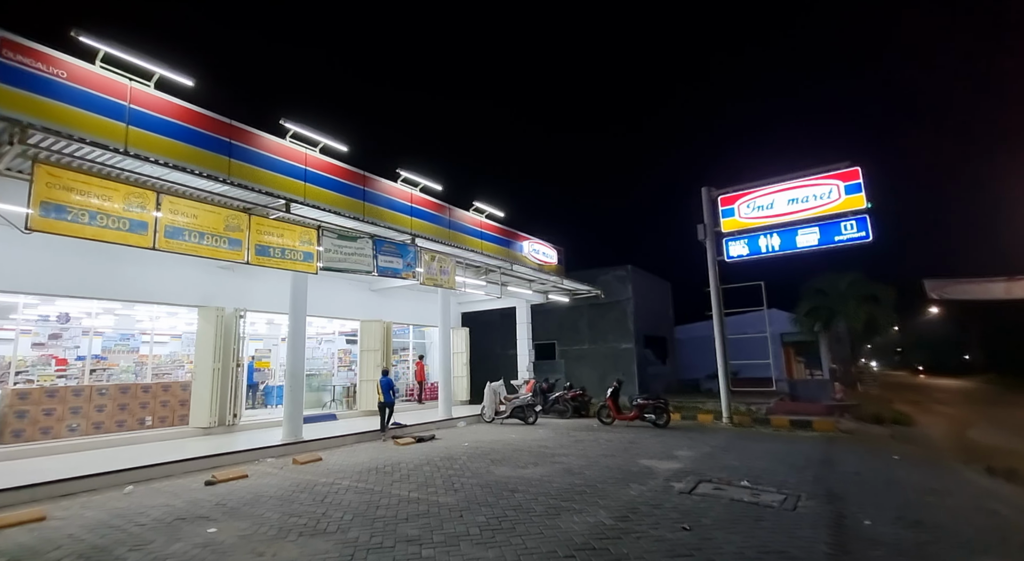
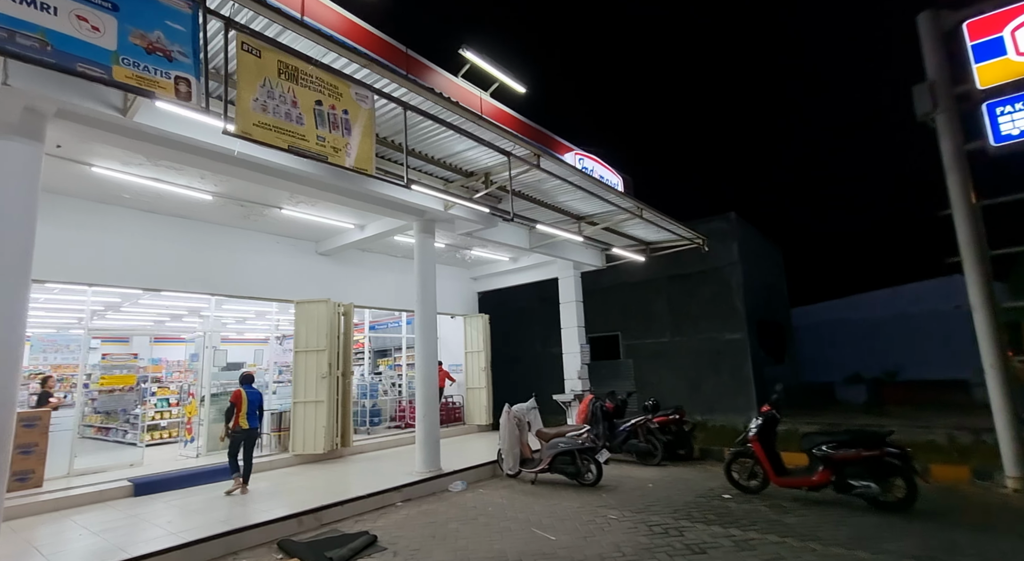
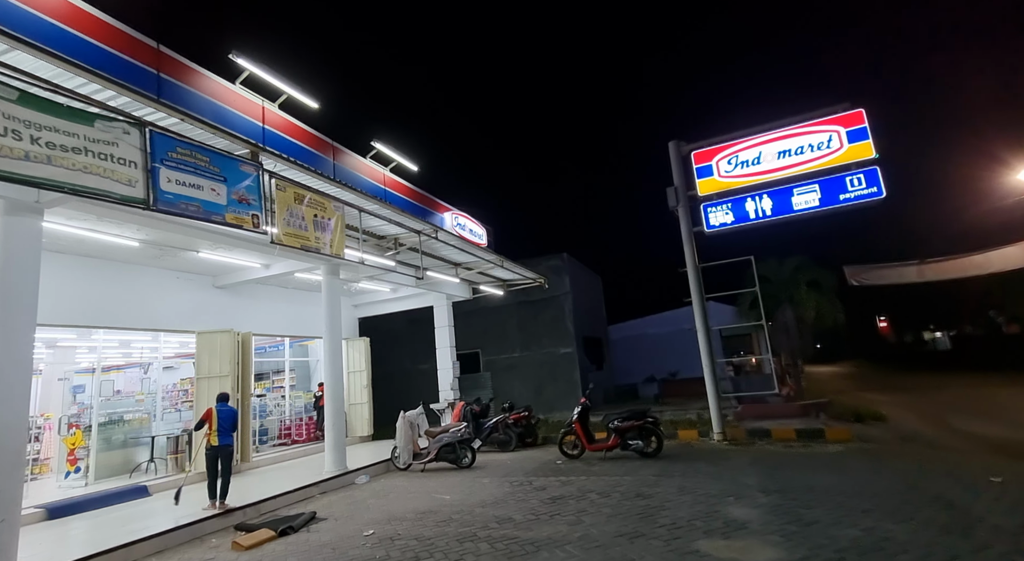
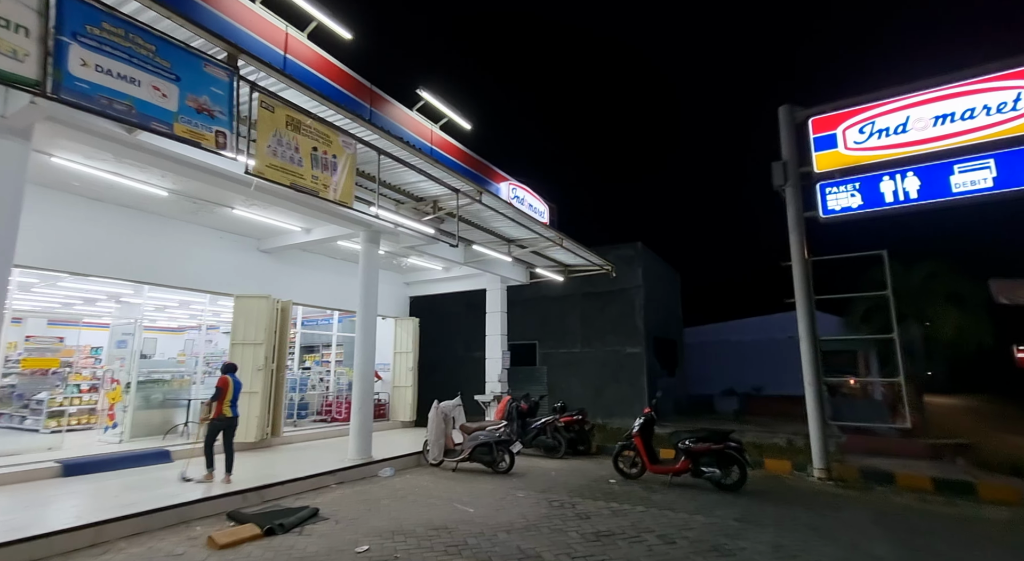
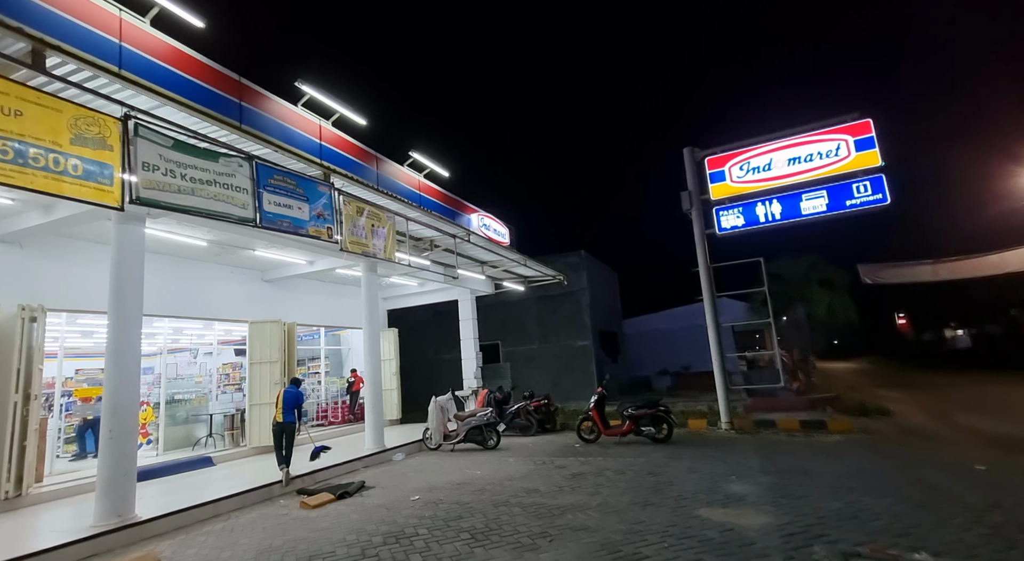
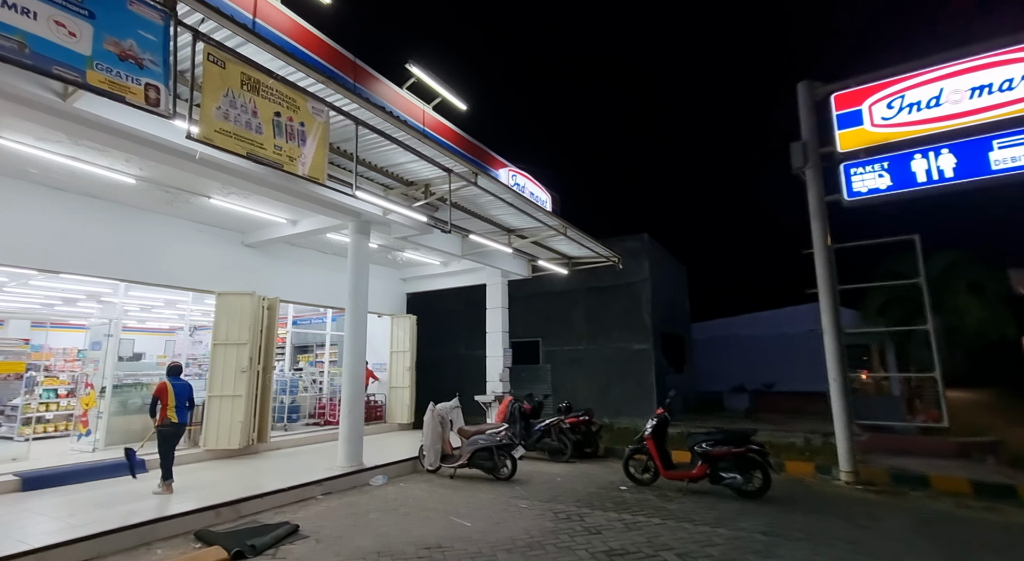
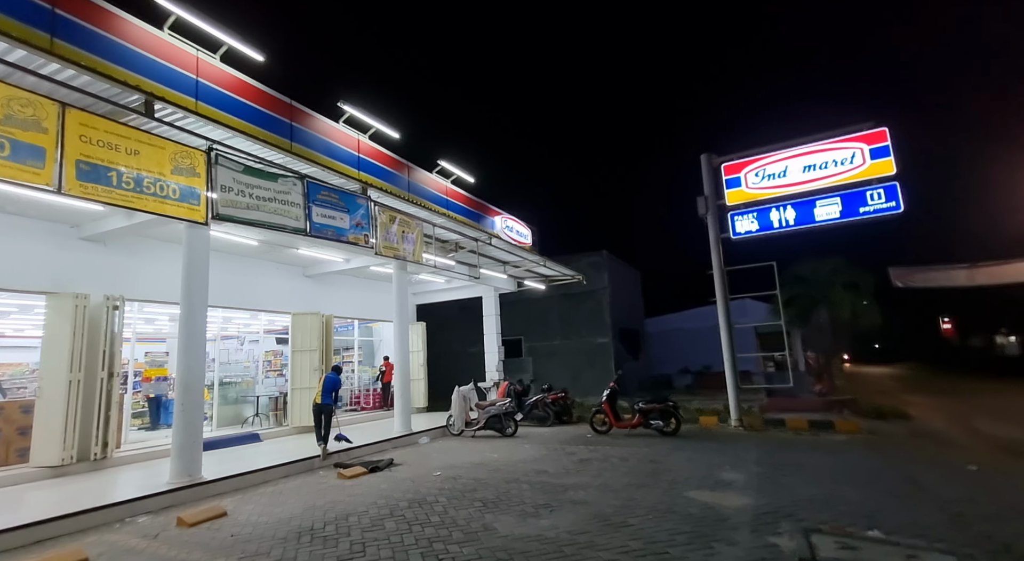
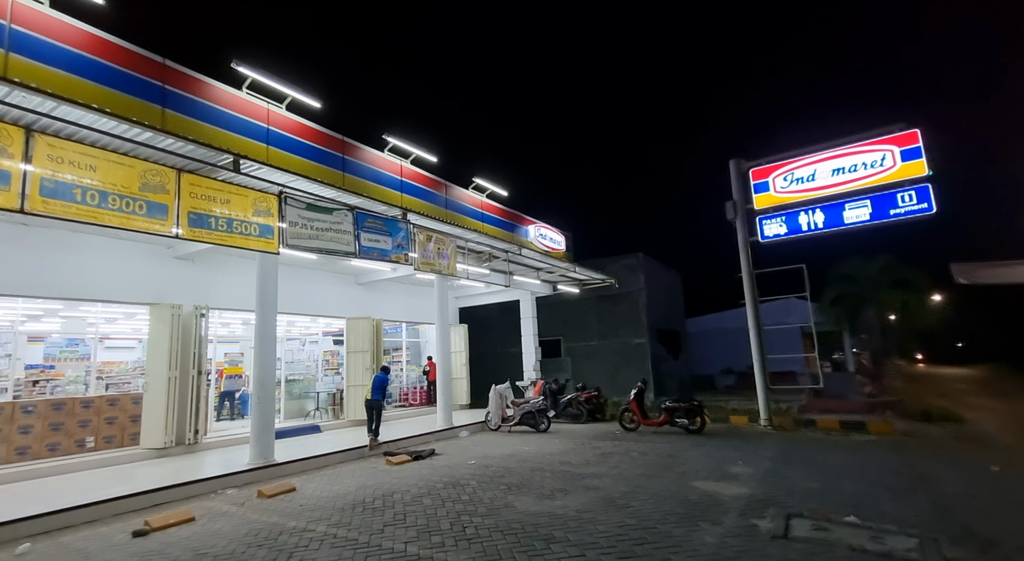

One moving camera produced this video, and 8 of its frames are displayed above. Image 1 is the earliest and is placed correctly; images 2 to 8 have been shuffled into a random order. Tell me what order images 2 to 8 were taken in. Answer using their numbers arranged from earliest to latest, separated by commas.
8, 7, 5, 3, 4, 6, 2
